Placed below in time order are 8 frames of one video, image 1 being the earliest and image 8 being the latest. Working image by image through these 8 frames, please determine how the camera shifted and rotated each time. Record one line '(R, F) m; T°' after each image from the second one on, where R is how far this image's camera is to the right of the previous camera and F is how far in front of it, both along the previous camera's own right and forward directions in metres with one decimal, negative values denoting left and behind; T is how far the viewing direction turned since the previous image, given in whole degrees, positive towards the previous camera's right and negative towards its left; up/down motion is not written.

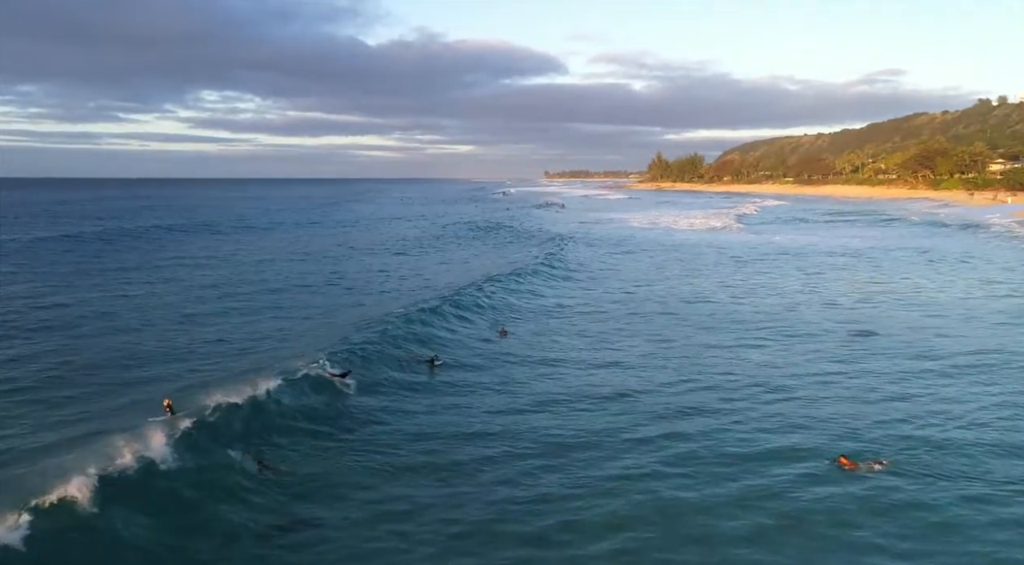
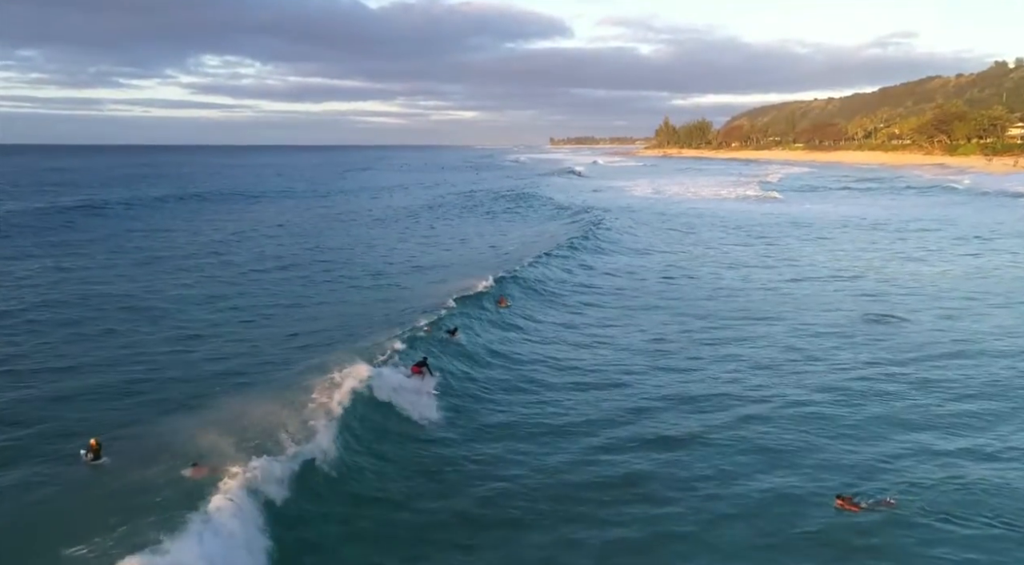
(+0.3, +2.0) m; 0°
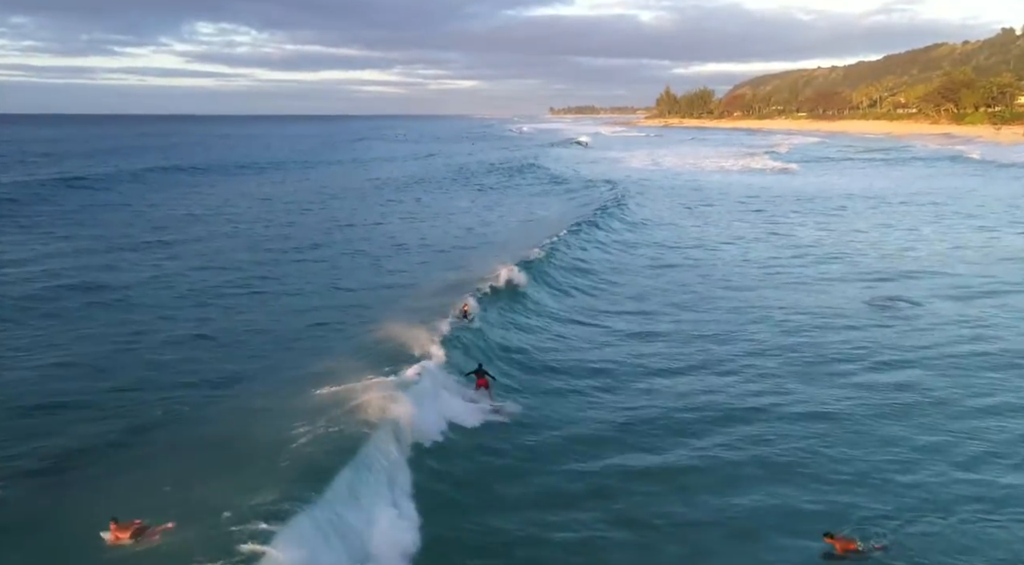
(+0.4, +1.7) m; 0°
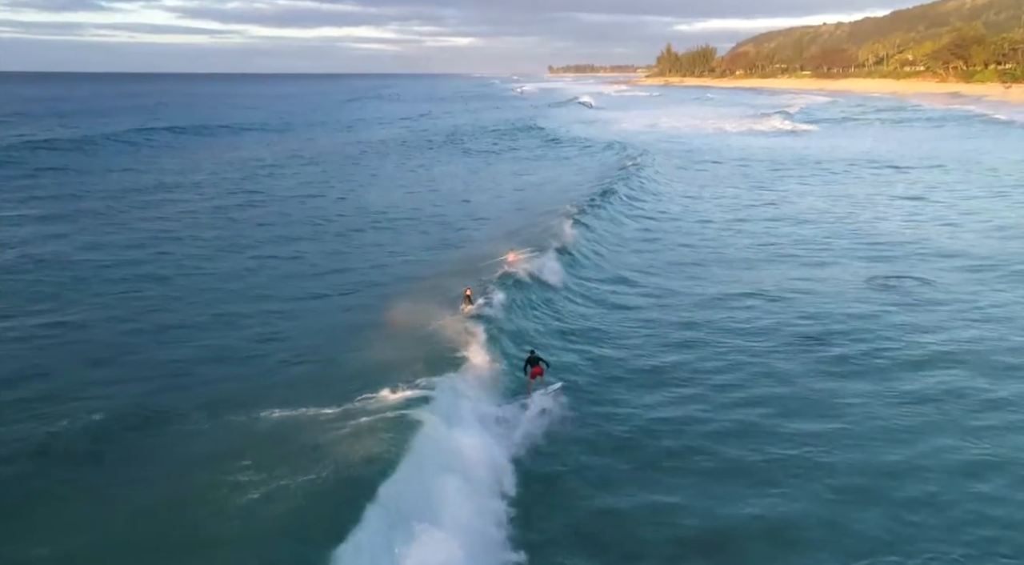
(+0.6, +2.1) m; 0°
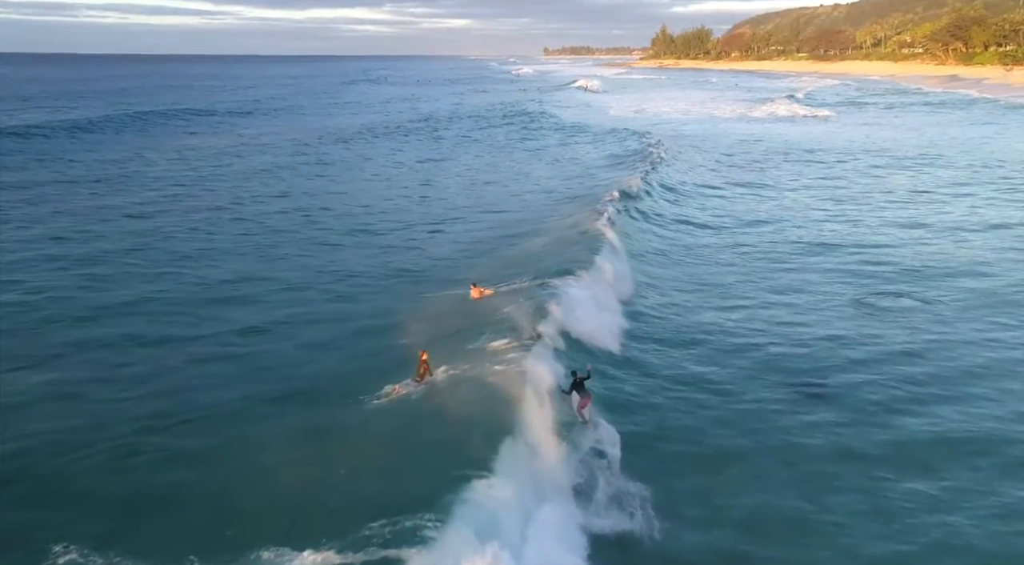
(+1.1, +2.2) m; 0°
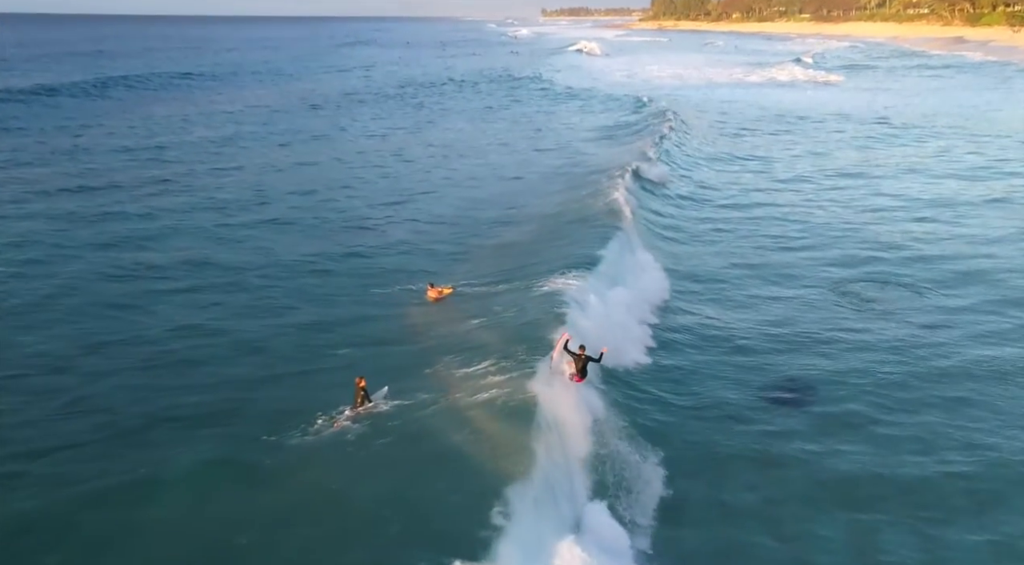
(+0.8, +1.6) m; 0°
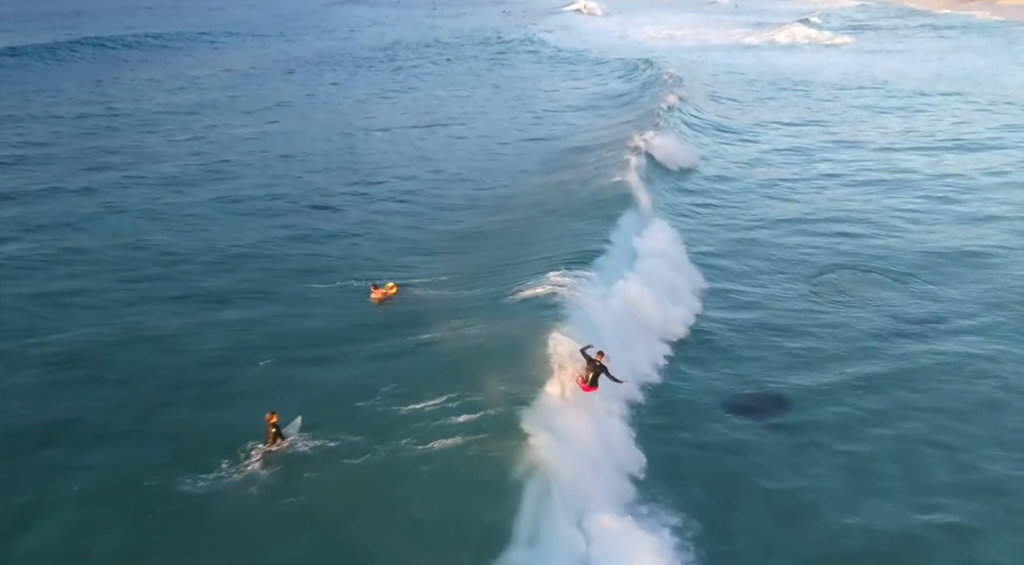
(+0.7, +1.3) m; 0°
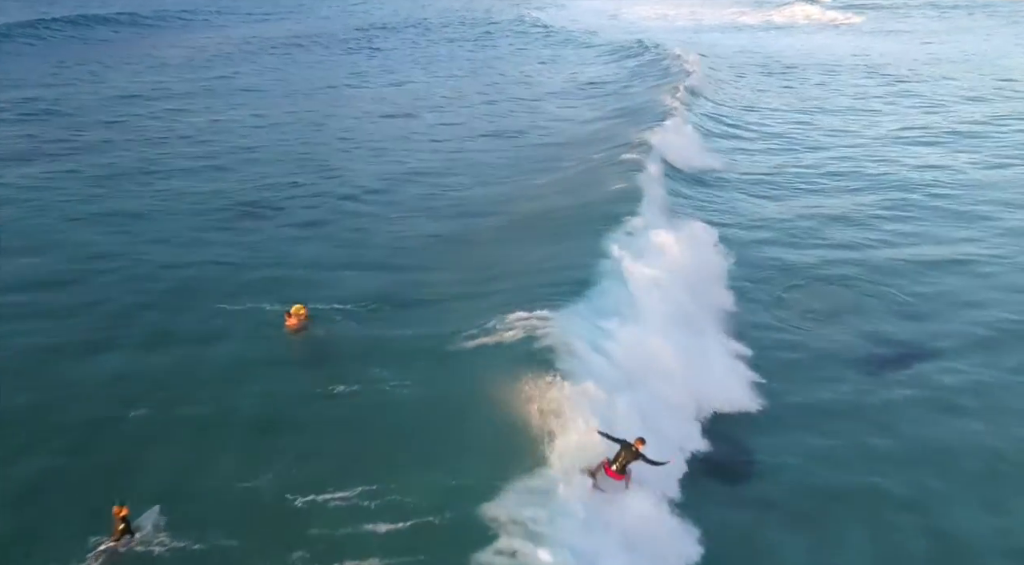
(+0.8, +1.1) m; 0°
